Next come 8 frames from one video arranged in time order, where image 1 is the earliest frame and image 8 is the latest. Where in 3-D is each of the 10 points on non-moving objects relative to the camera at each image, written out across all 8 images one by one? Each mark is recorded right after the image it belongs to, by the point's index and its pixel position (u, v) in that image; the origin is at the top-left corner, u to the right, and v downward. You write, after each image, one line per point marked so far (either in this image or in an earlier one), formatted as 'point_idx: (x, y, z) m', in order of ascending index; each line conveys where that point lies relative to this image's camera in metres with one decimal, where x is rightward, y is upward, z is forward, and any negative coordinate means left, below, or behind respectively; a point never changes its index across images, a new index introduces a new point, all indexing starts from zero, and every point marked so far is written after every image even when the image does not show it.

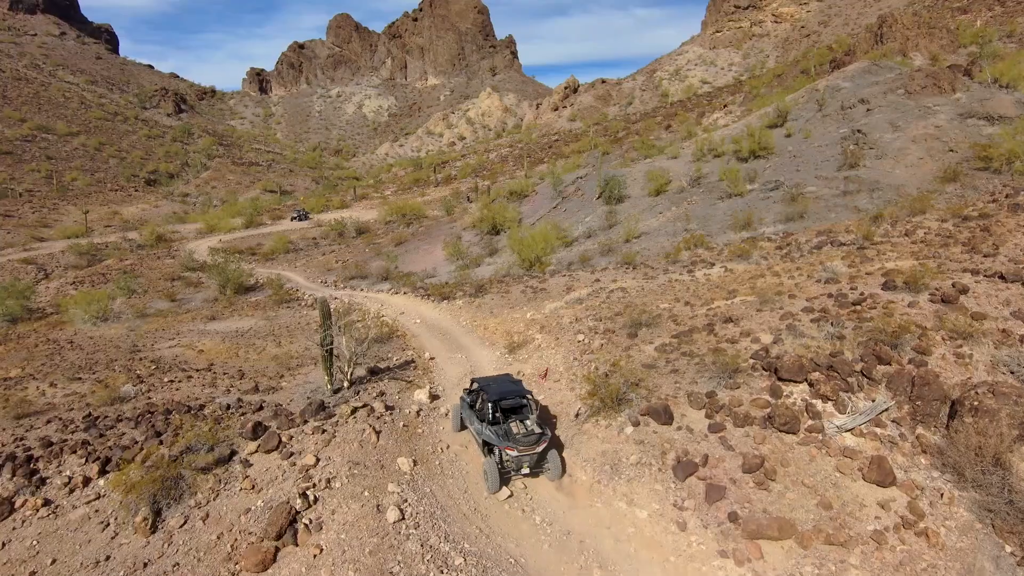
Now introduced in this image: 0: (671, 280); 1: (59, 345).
0: (+4.2, +0.2, +16.9) m
1: (-12.7, -1.6, +17.9) m
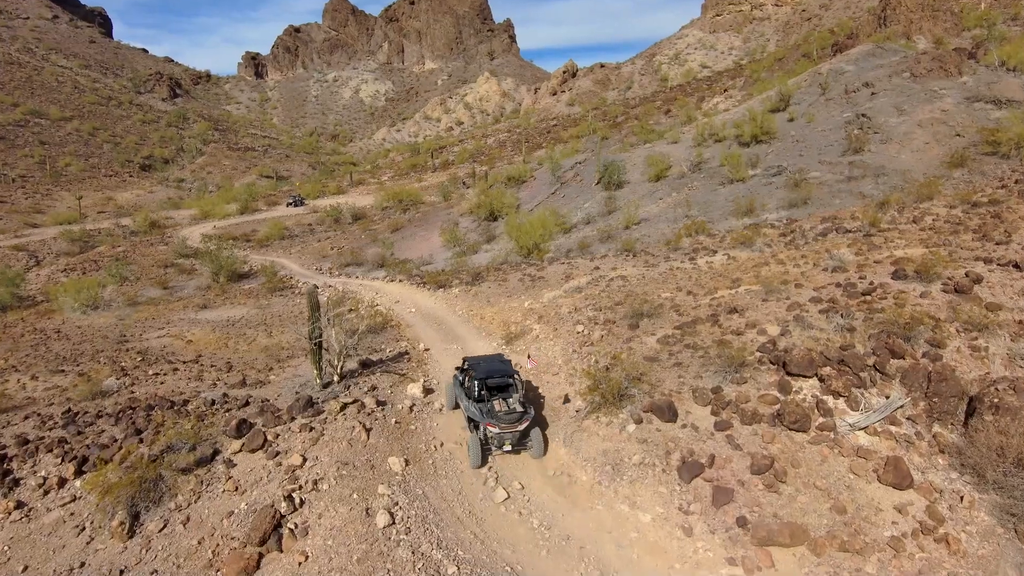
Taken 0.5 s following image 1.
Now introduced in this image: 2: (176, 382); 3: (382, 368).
0: (+4.1, +0.5, +16.5) m
1: (-12.7, -1.3, +17.5) m
2: (-5.6, -1.6, +10.7) m
3: (-2.2, -1.4, +10.8) m
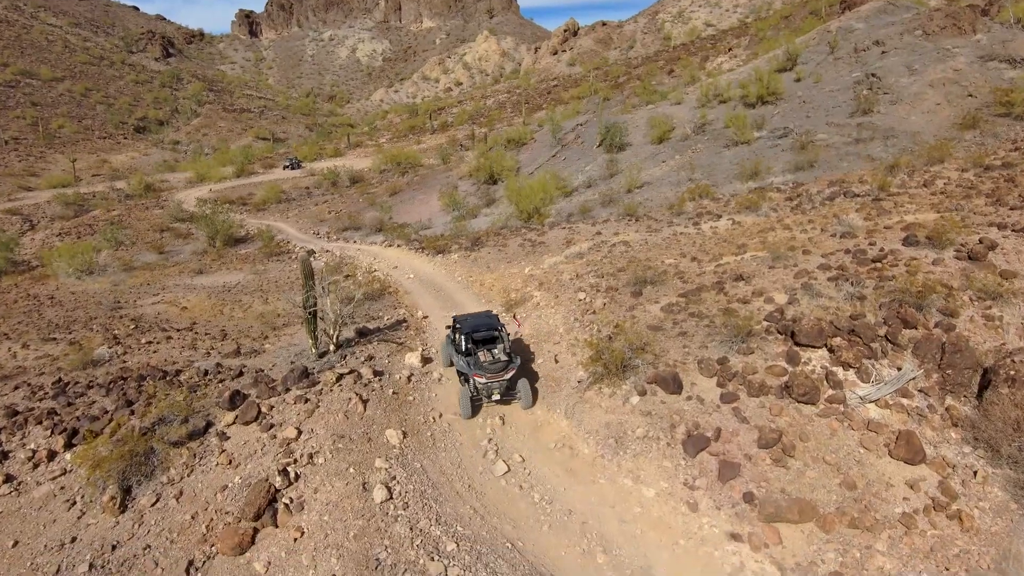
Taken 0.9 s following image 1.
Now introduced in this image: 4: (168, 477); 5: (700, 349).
0: (+4.1, +1.4, +16.1) m
1: (-12.7, -0.3, +17.3) m
2: (-5.6, -1.0, +10.5) m
3: (-2.2, -0.8, +10.6) m
4: (-3.8, -2.1, +7.0) m
5: (+2.5, -0.8, +8.6) m
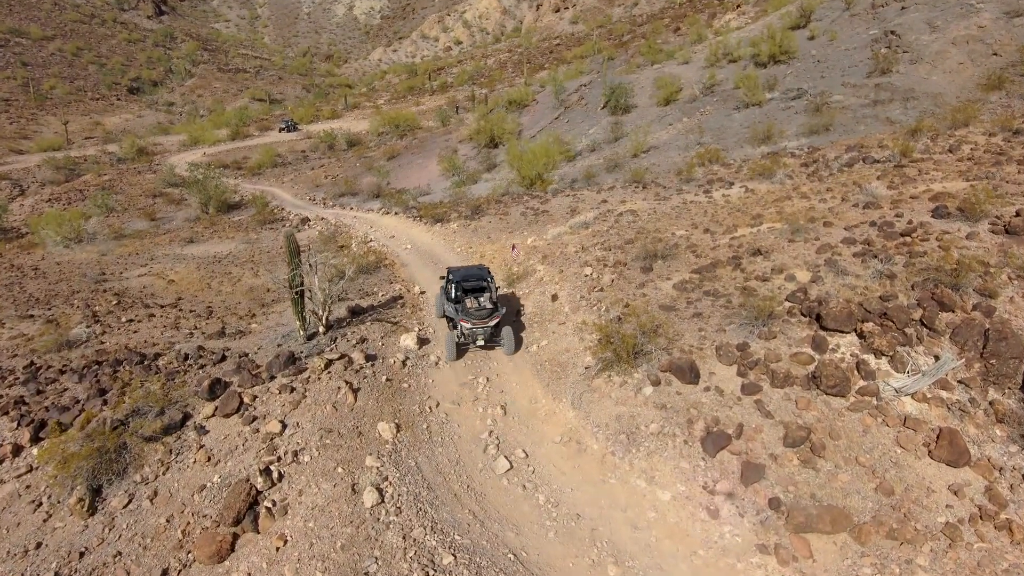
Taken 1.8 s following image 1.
0: (+4.2, +2.1, +15.3) m
1: (-12.7, +0.4, +16.6) m
2: (-5.6, -0.7, +9.9) m
3: (-2.2, -0.4, +10.0) m
4: (-3.7, -1.9, +6.5) m
5: (+2.5, -0.6, +8.0) m
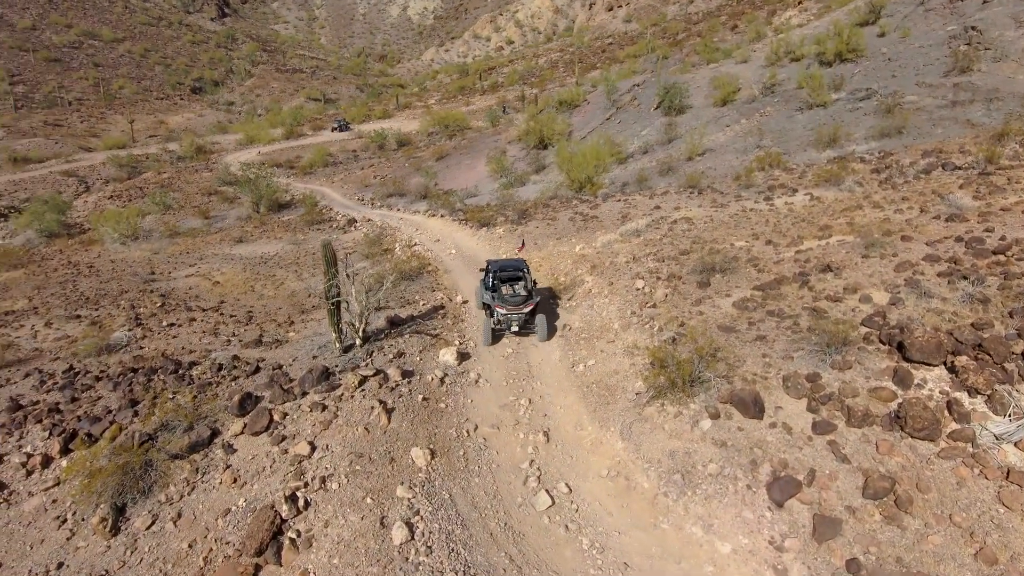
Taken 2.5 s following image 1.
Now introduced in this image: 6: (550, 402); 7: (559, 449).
0: (+5.3, +1.8, +14.5) m
1: (-11.5, +0.5, +17.0) m
2: (-4.9, -0.7, +9.7) m
3: (-1.5, -0.6, +9.6) m
4: (-3.3, -2.0, +6.2) m
5: (+3.1, -0.8, +7.2) m
6: (+0.5, -1.4, +7.8) m
7: (+0.5, -1.7, +6.9) m
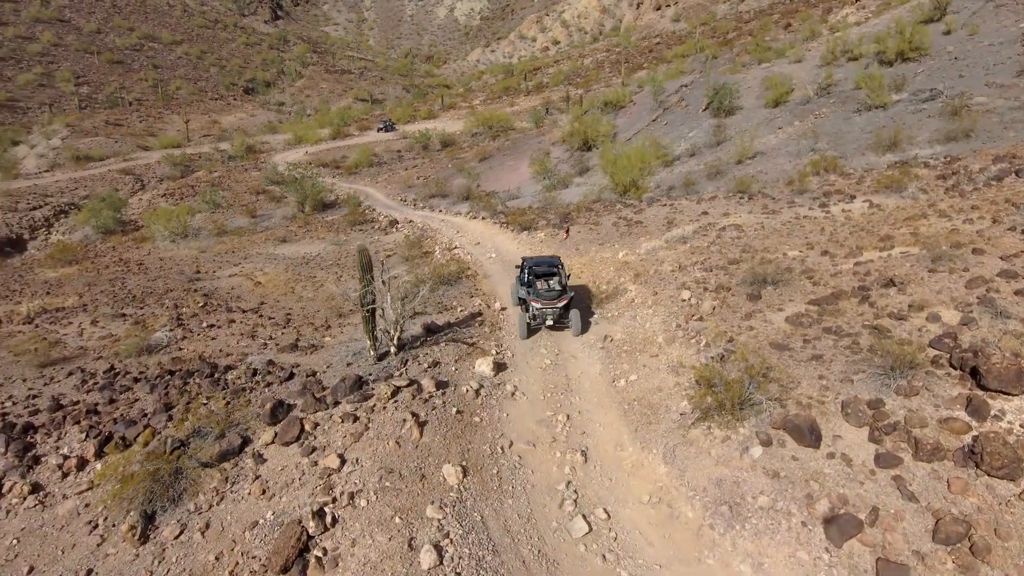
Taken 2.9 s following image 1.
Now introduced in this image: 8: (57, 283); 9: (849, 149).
0: (+6.2, +1.6, +13.8) m
1: (-10.4, +0.6, +17.4) m
2: (-4.3, -0.8, +9.7) m
3: (-0.9, -0.7, +9.4) m
4: (-3.0, -2.1, +6.1) m
5: (+3.5, -1.0, +6.7) m
6: (+0.9, -1.5, +7.4) m
7: (+0.9, -1.9, +6.6) m
8: (-11.1, +0.1, +15.6) m
9: (+10.1, +4.2, +19.2) m
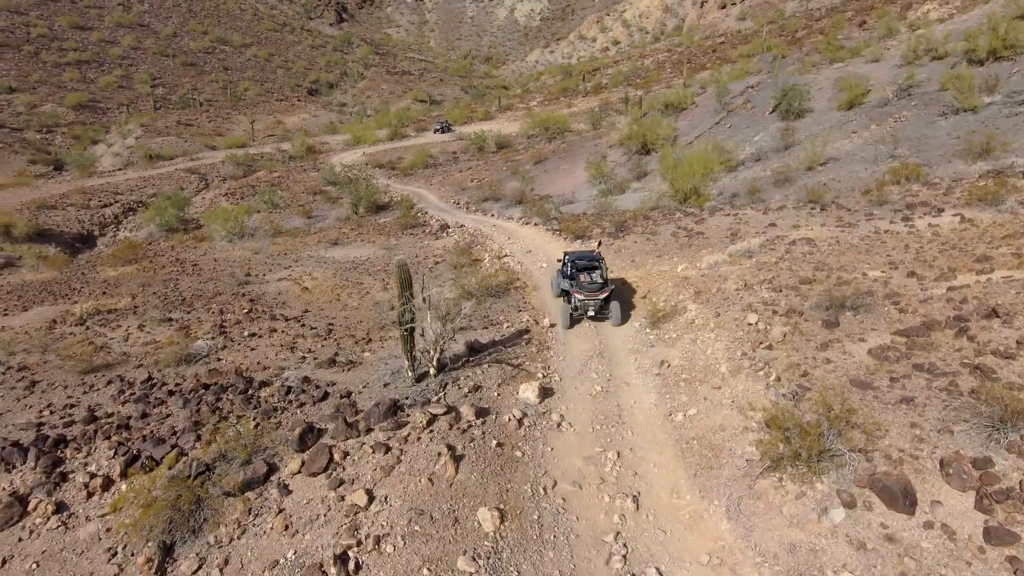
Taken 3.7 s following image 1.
0: (+7.2, +1.1, +12.6) m
1: (-9.0, +0.6, +17.6) m
2: (-3.6, -0.9, +9.4) m
3: (-0.3, -0.9, +8.8) m
4: (-2.7, -2.2, +5.8) m
5: (+3.9, -1.3, +5.8) m
6: (+1.4, -1.8, +6.7) m
7: (+1.3, -2.1, +5.9) m
8: (-9.8, +0.1, +15.9) m
9: (+11.6, +3.6, +17.6) m
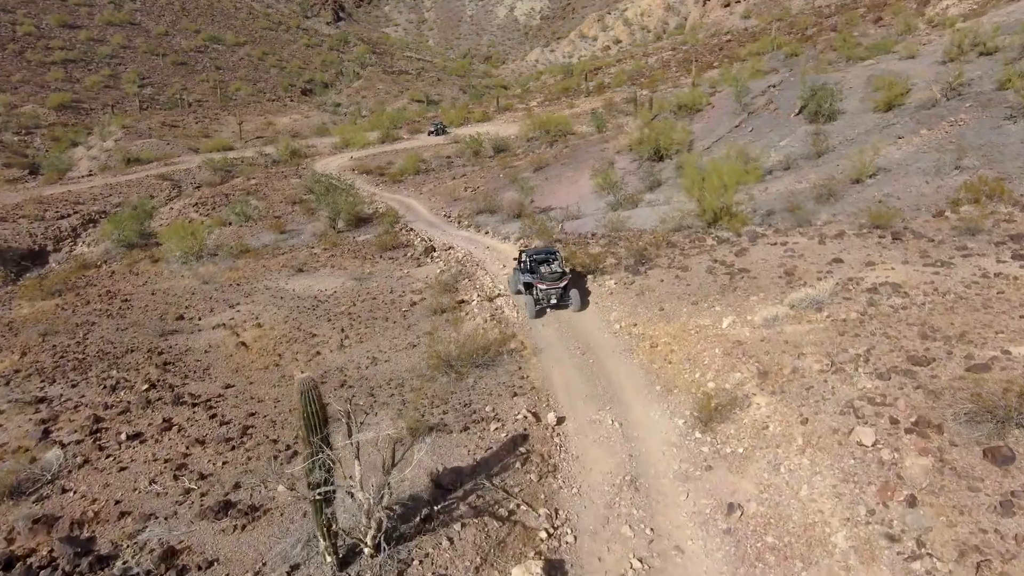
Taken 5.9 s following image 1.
0: (+7.1, +0.2, +9.6) m
1: (-9.1, -0.4, +14.6) m
2: (-3.7, -1.8, +6.4) m
3: (-0.4, -1.8, +5.8) m
4: (-2.8, -3.2, +2.7) m
5: (+3.8, -2.2, +2.8) m
6: (+1.3, -2.7, +3.7) m
7: (+1.2, -3.0, +2.8) m
8: (-9.9, -0.8, +12.8) m
9: (+11.5, +2.7, +14.6) m
